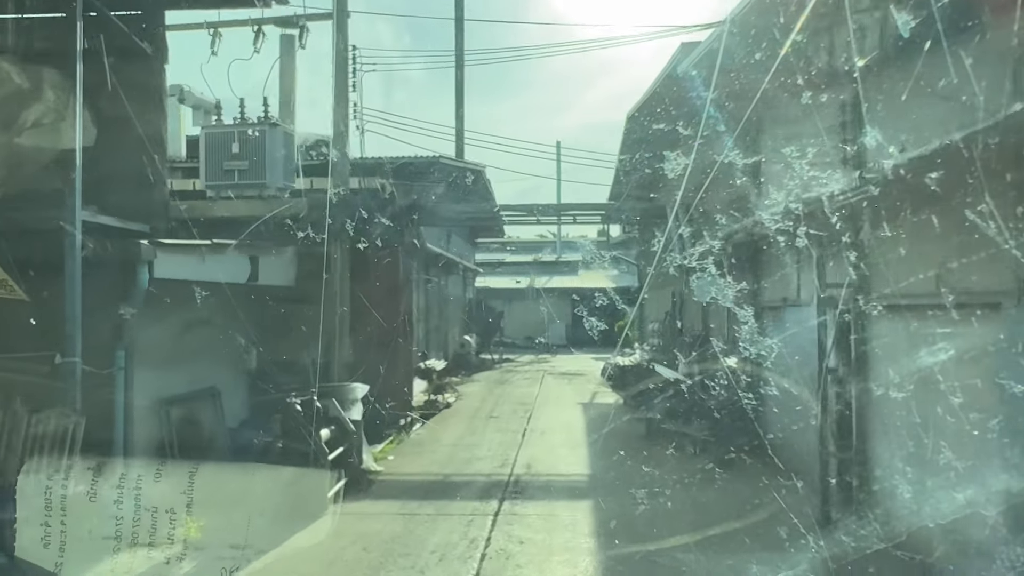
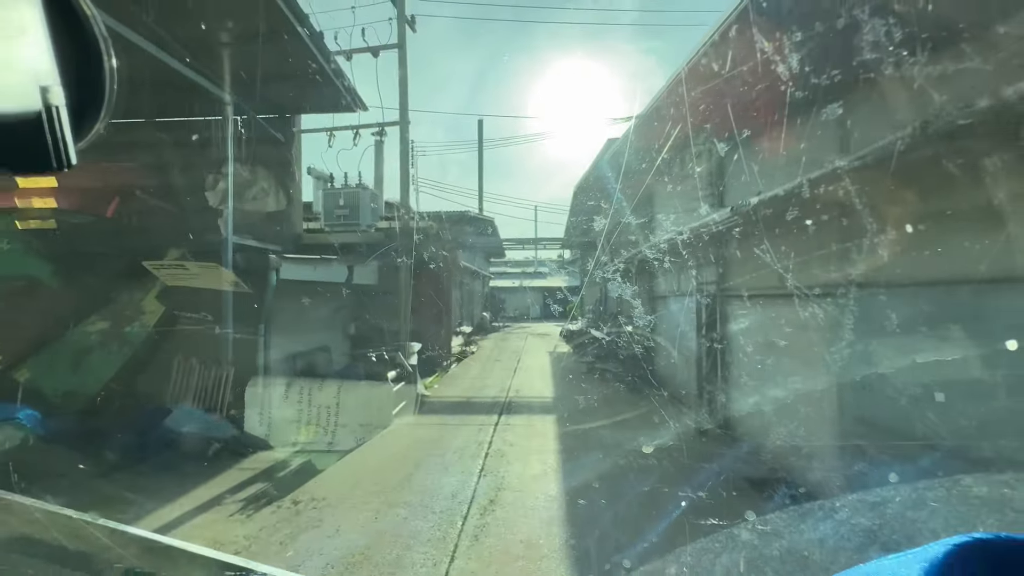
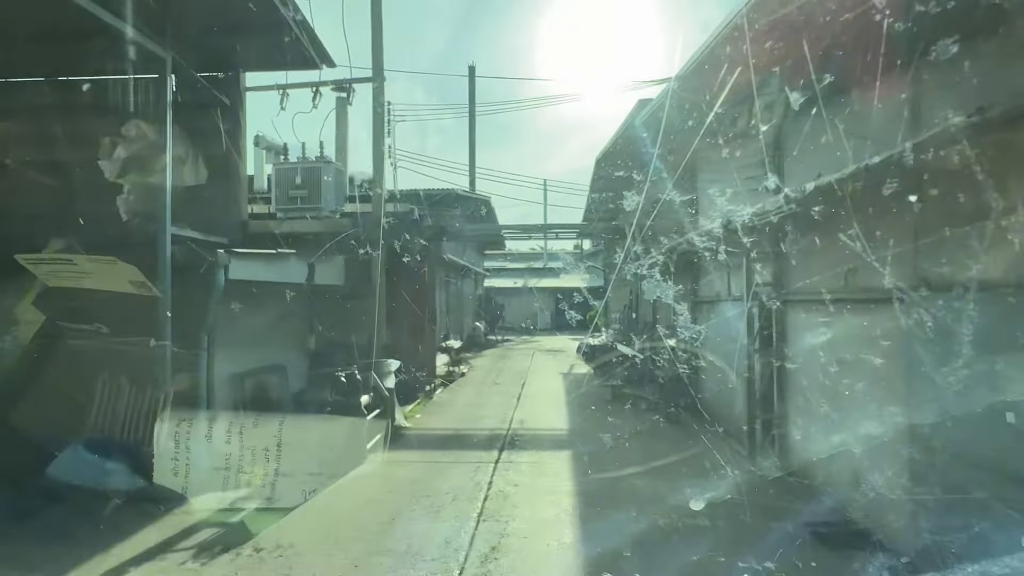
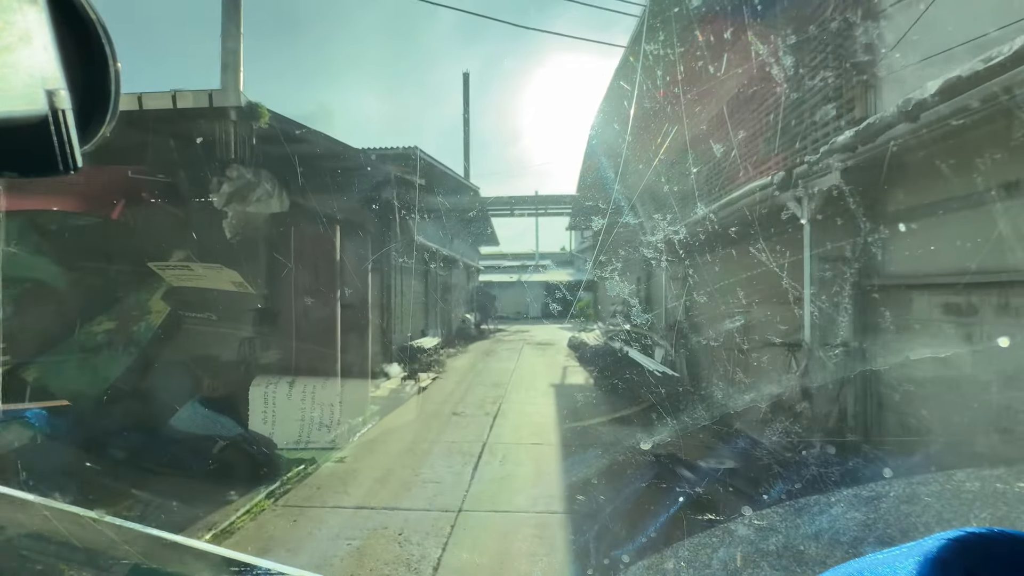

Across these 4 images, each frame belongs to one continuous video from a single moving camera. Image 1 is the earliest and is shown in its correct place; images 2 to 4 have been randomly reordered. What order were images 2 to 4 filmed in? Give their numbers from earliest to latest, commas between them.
3, 2, 4
